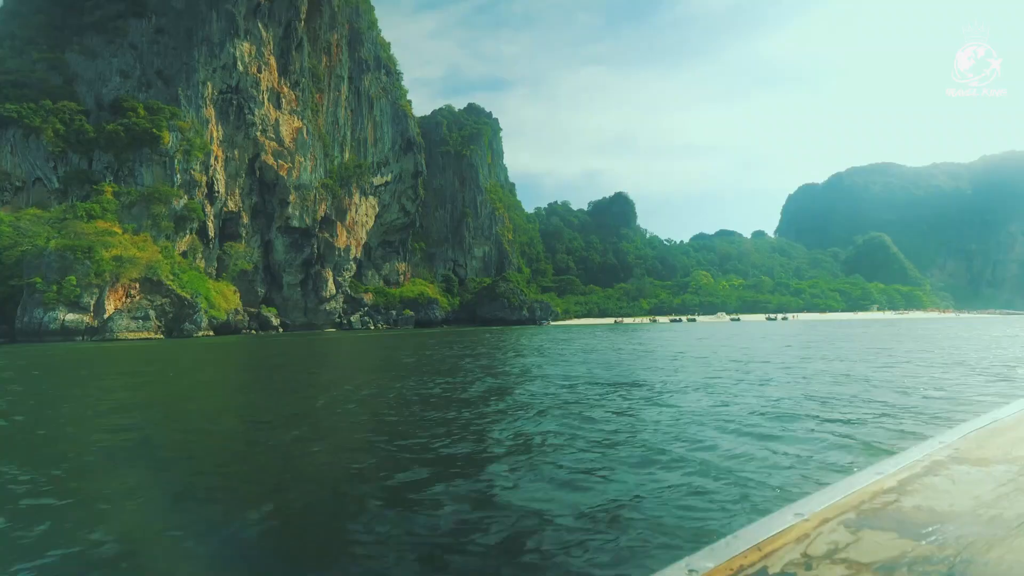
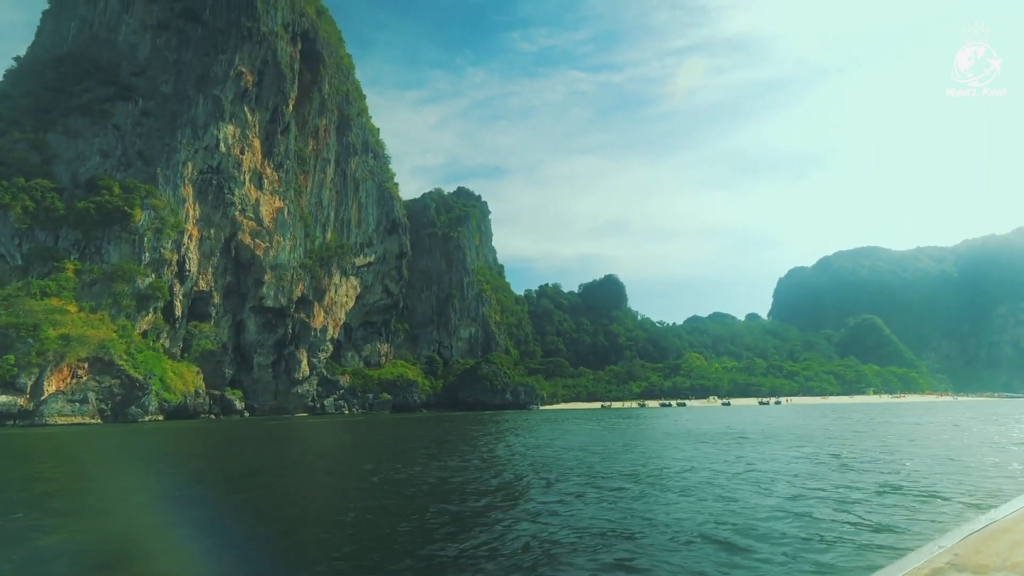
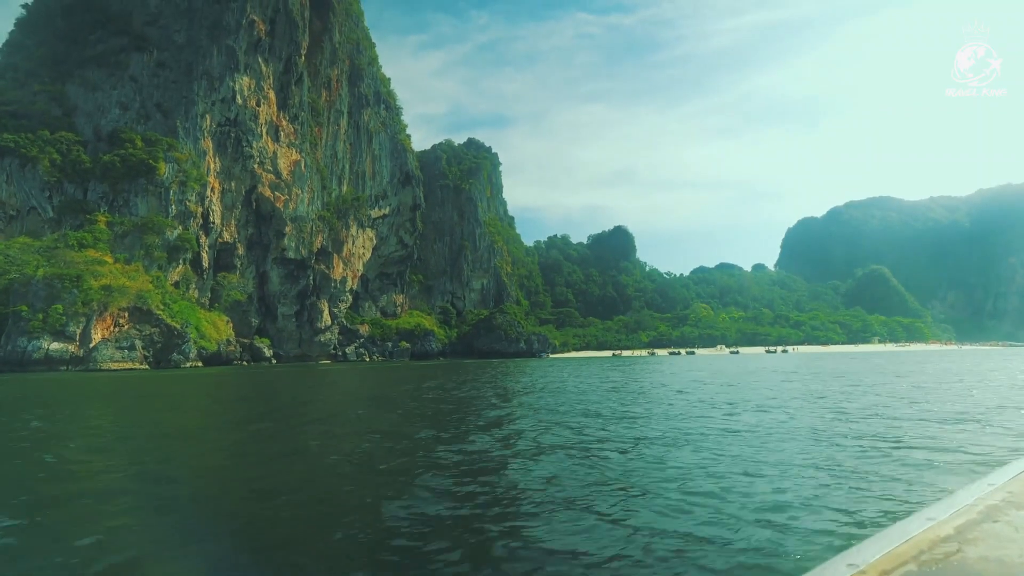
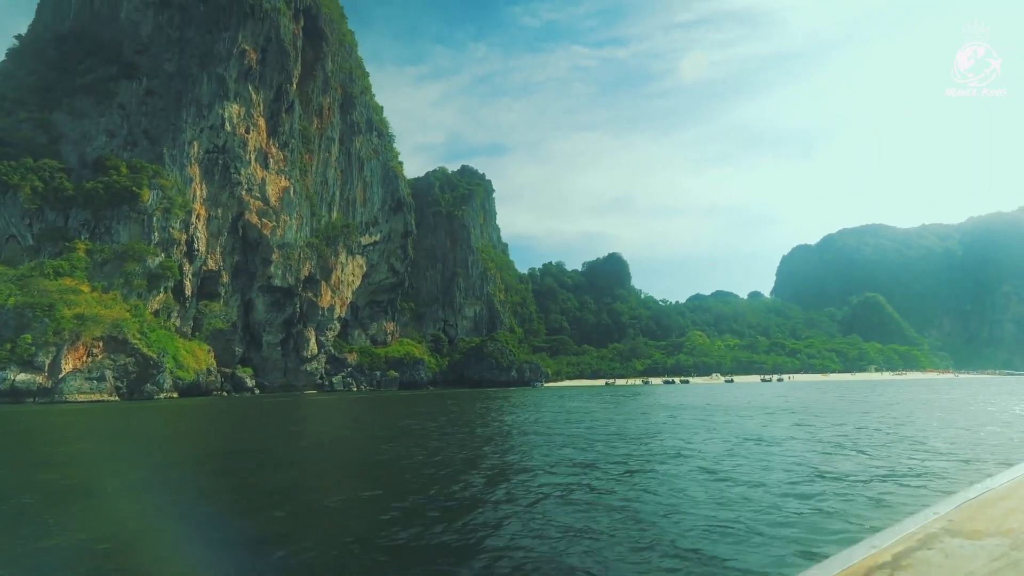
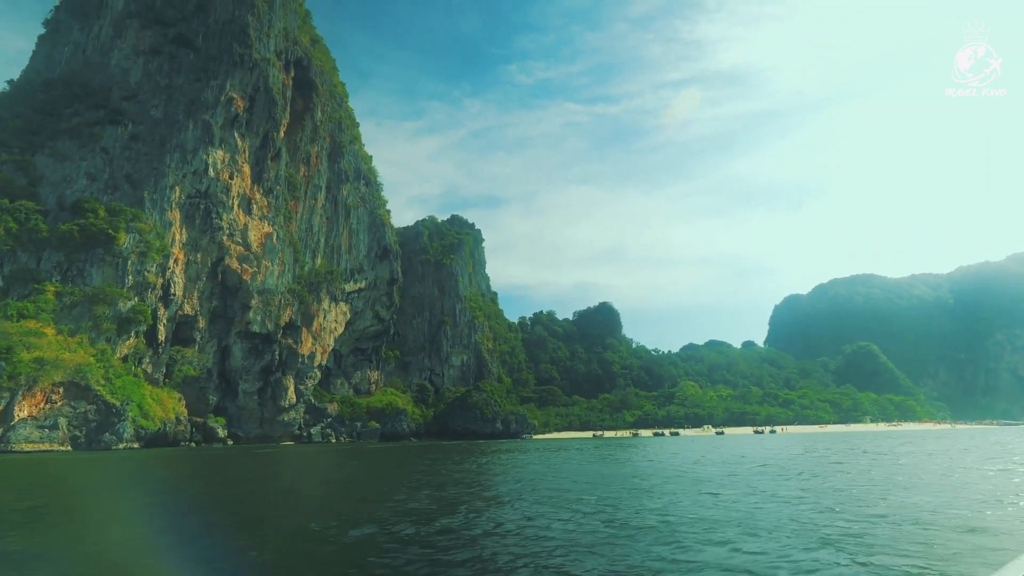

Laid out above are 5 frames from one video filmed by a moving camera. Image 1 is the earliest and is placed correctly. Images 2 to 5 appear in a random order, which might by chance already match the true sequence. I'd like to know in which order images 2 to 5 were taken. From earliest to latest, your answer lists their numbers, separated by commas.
3, 4, 2, 5
